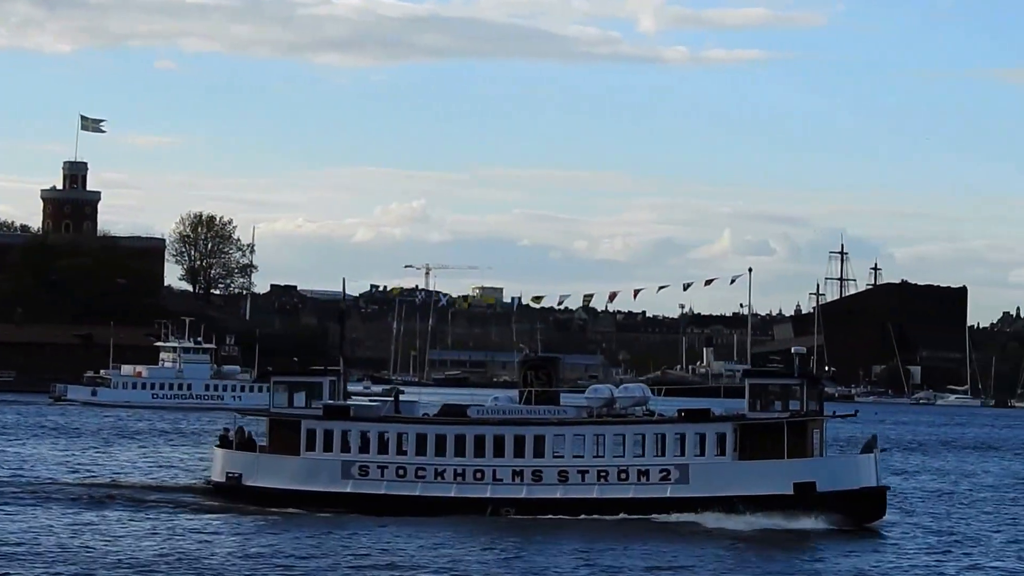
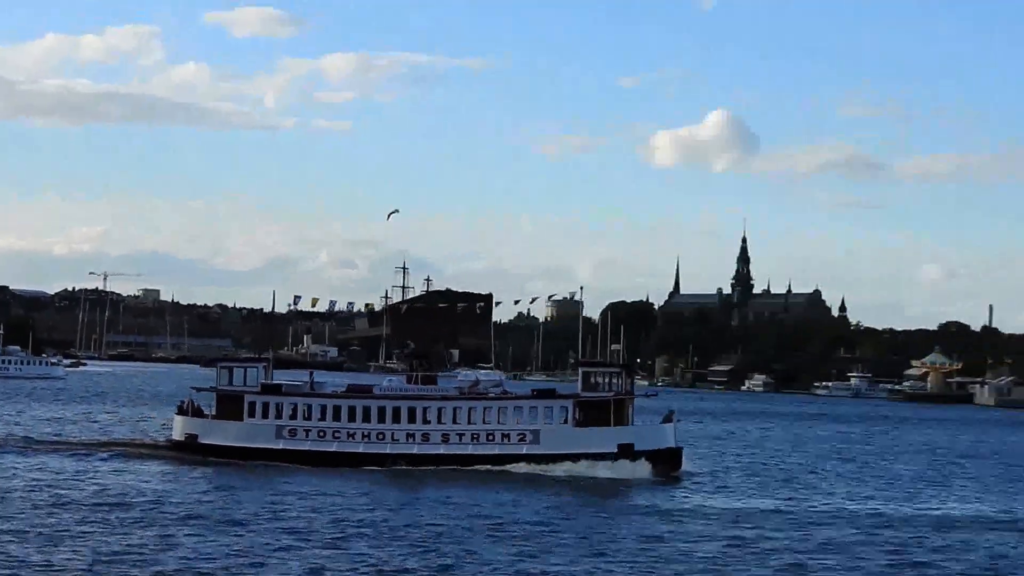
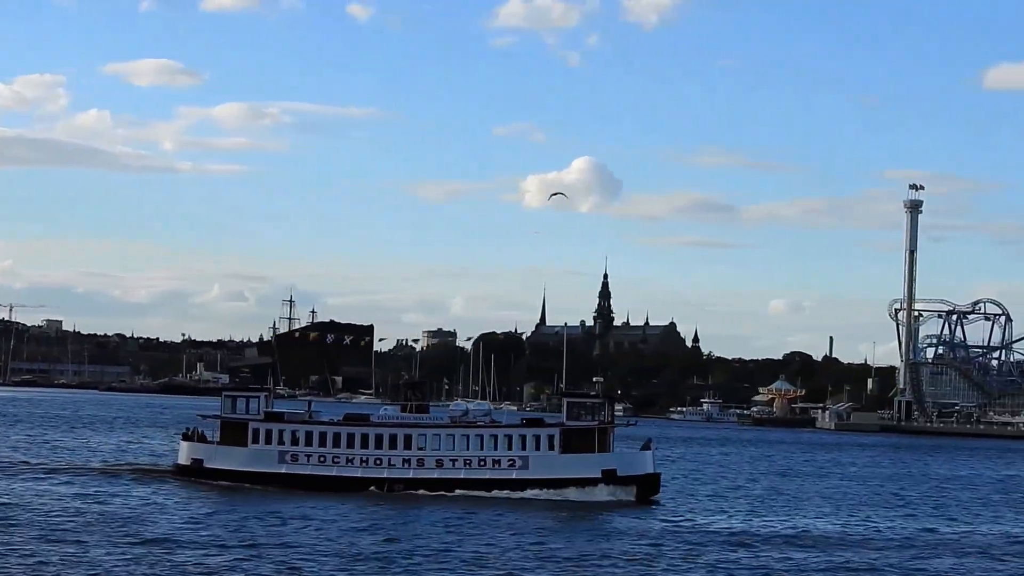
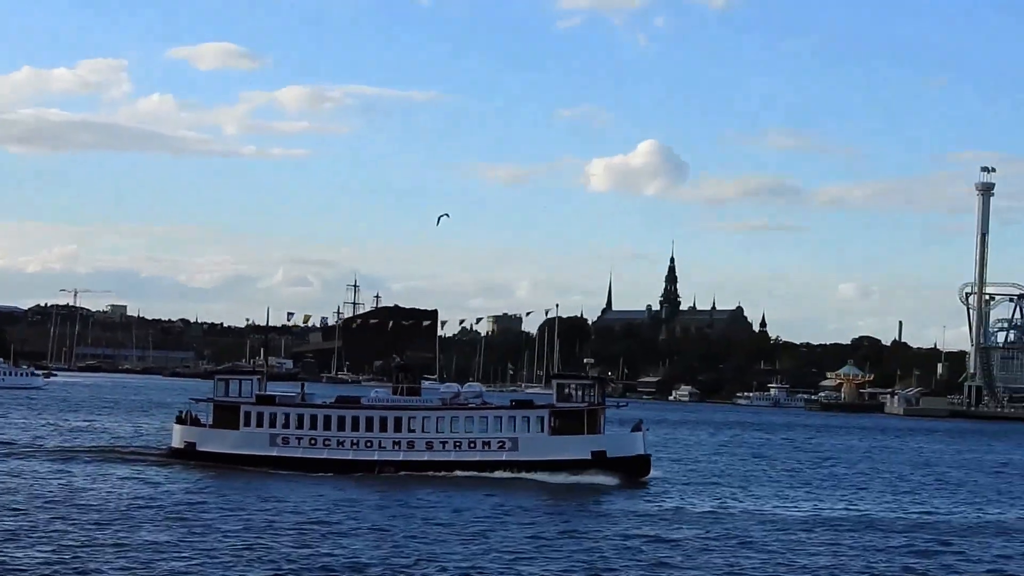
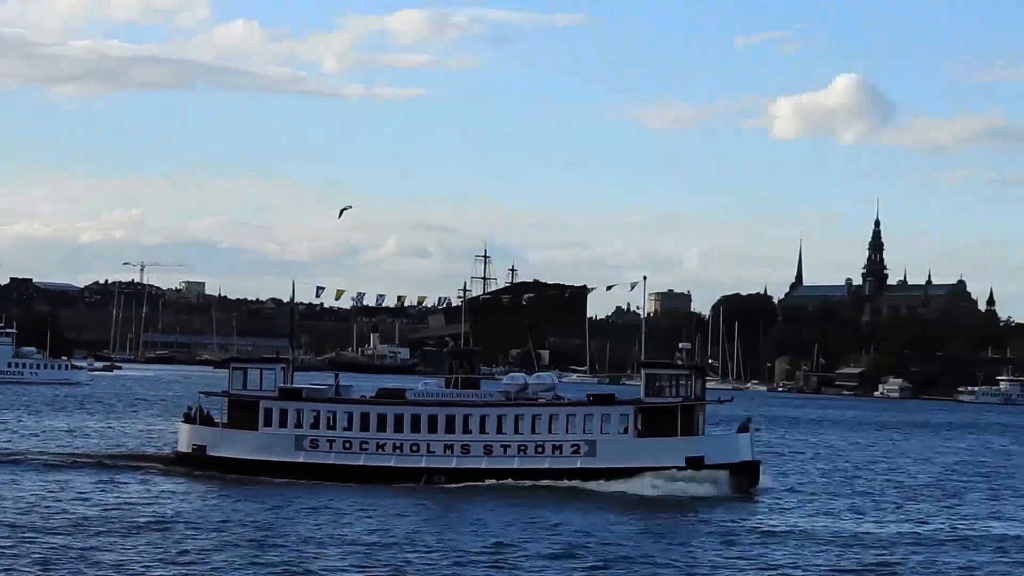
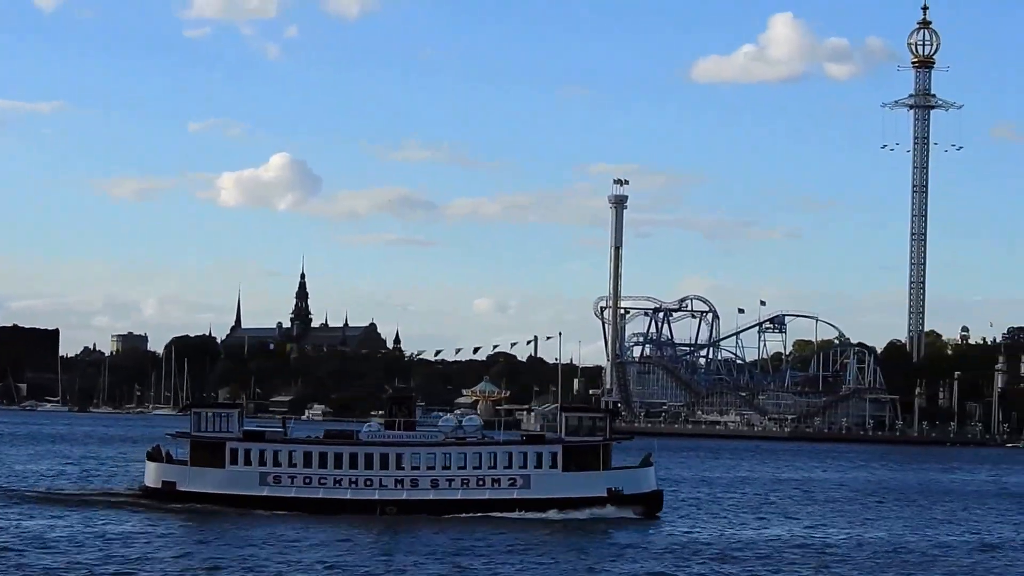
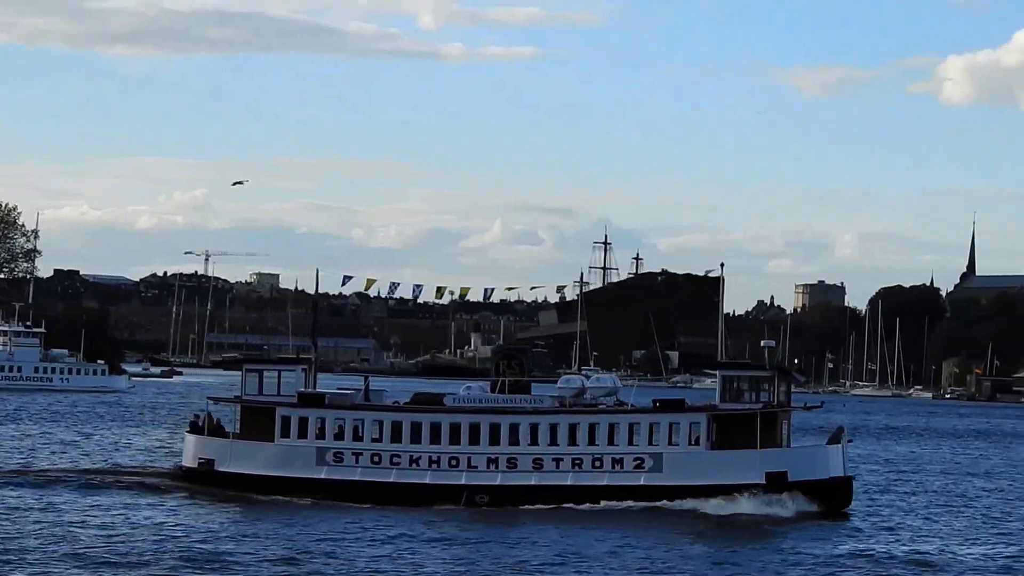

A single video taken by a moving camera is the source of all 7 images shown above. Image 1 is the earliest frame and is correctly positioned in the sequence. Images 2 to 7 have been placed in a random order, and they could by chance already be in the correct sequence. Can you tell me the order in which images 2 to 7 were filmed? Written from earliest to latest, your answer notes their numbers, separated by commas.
7, 5, 2, 4, 3, 6
